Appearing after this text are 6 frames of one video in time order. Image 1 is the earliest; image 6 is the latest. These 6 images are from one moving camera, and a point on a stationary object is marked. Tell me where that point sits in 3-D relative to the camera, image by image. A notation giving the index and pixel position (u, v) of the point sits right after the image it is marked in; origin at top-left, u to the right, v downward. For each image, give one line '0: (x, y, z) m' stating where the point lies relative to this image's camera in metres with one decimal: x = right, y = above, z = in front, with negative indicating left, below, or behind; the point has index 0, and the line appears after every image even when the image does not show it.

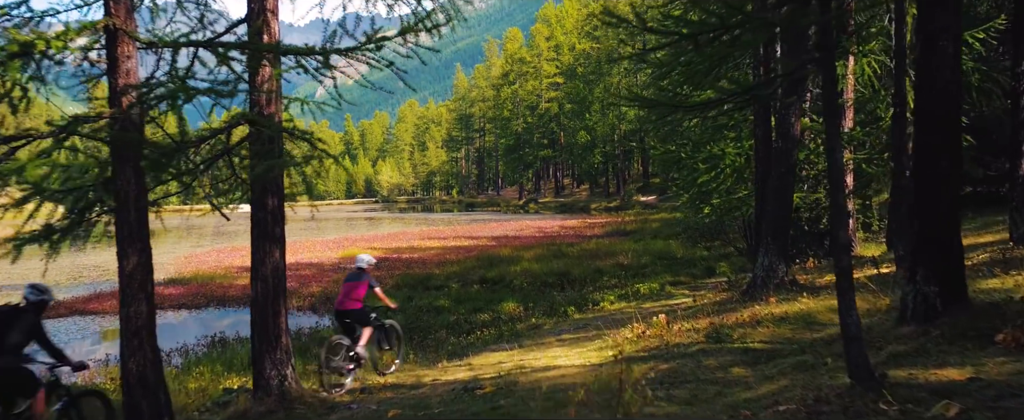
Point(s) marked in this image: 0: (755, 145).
0: (+4.0, +1.1, +13.3) m
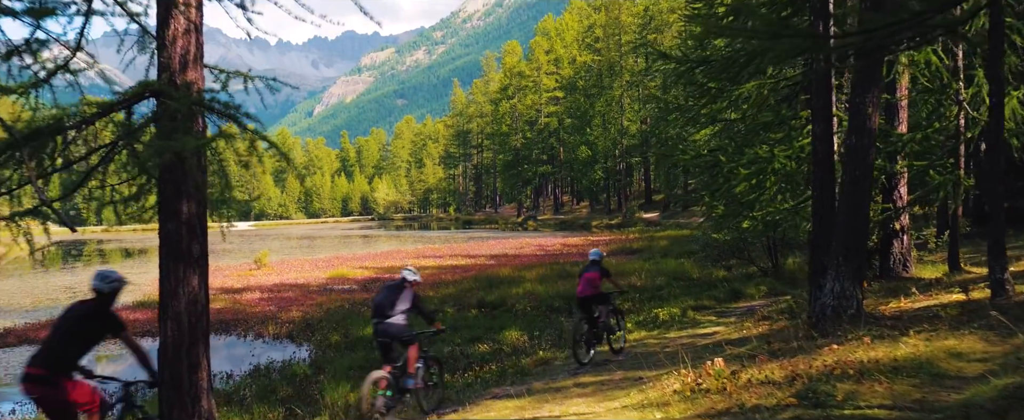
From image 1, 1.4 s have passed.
0: (+4.1, +0.9, +11.1) m
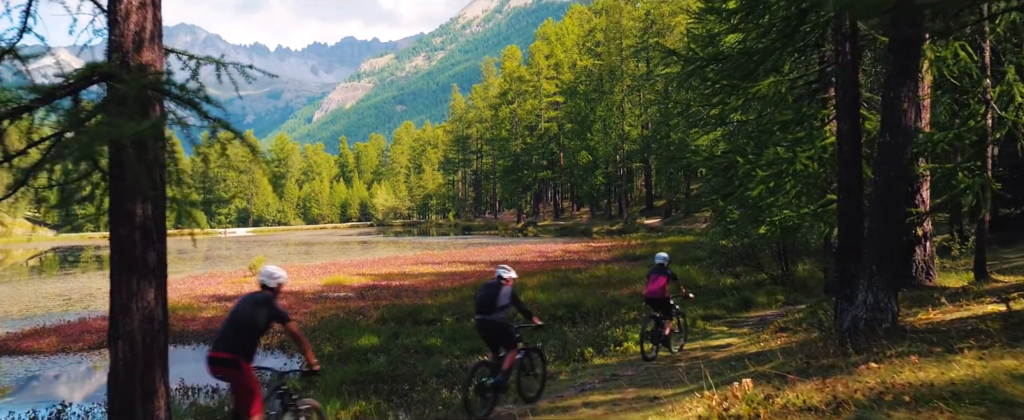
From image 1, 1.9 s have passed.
0: (+4.1, +0.8, +10.3) m
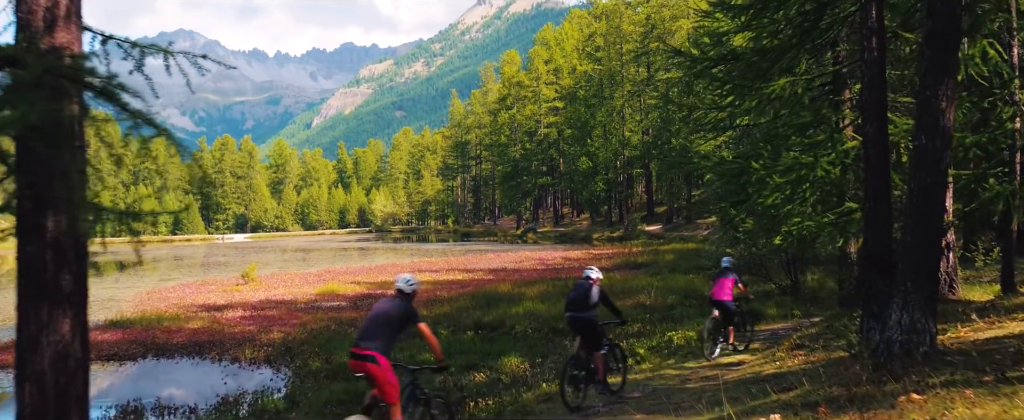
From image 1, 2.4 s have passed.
0: (+4.1, +0.7, +9.5) m
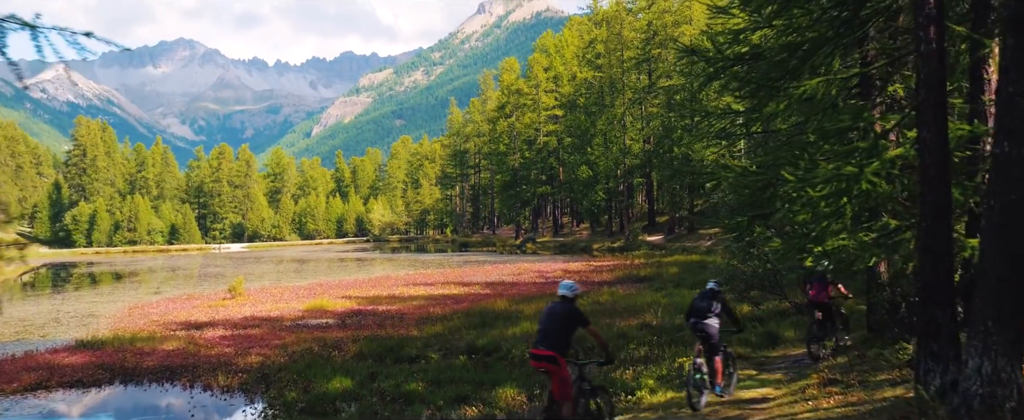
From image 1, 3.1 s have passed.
0: (+4.0, +0.5, +8.1) m
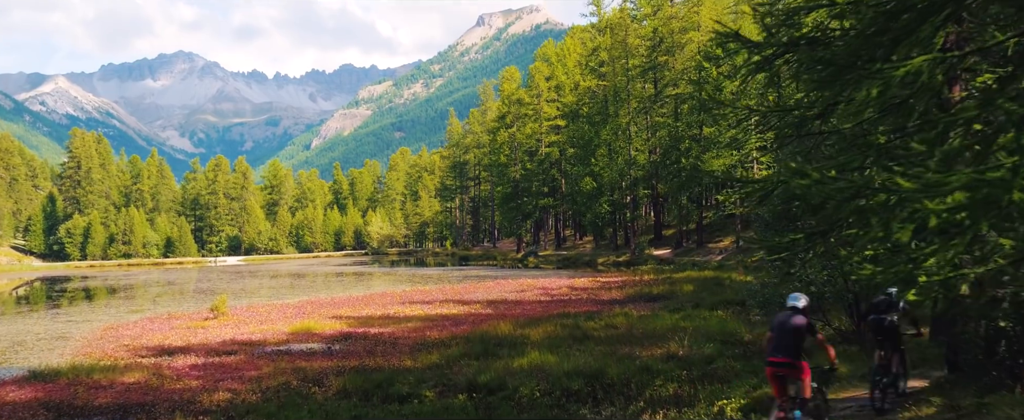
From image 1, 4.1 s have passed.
0: (+4.2, +0.4, +5.9) m
